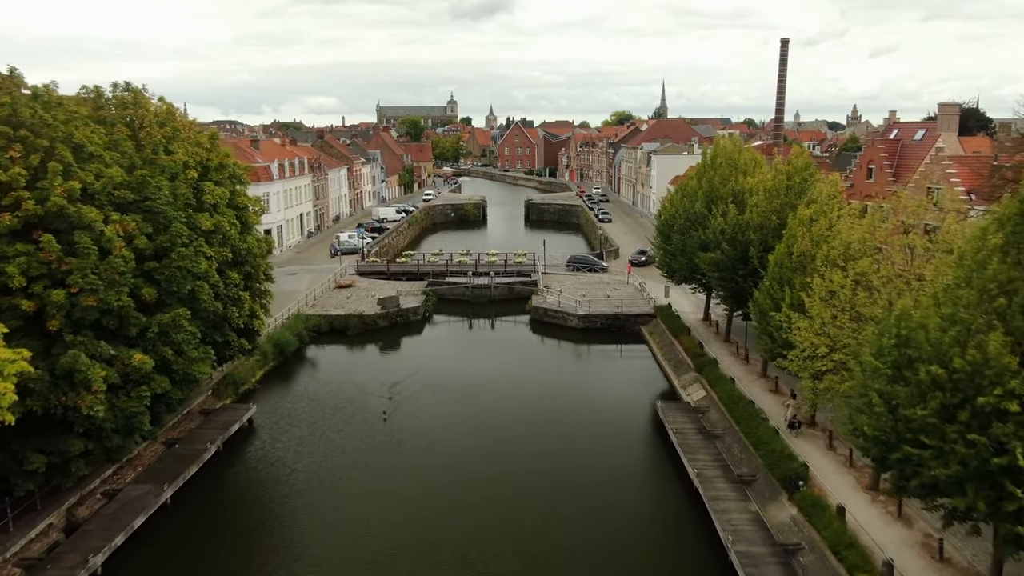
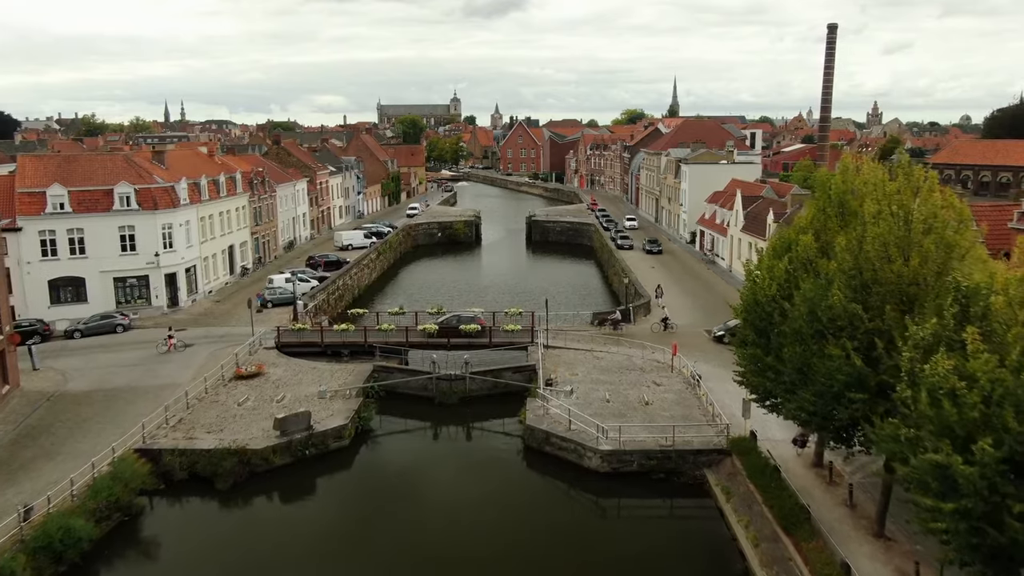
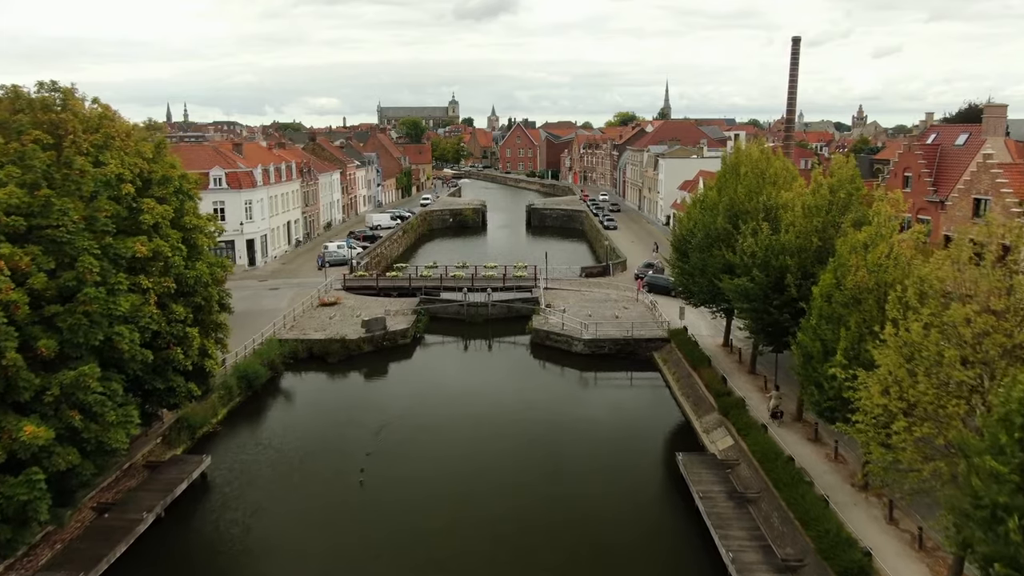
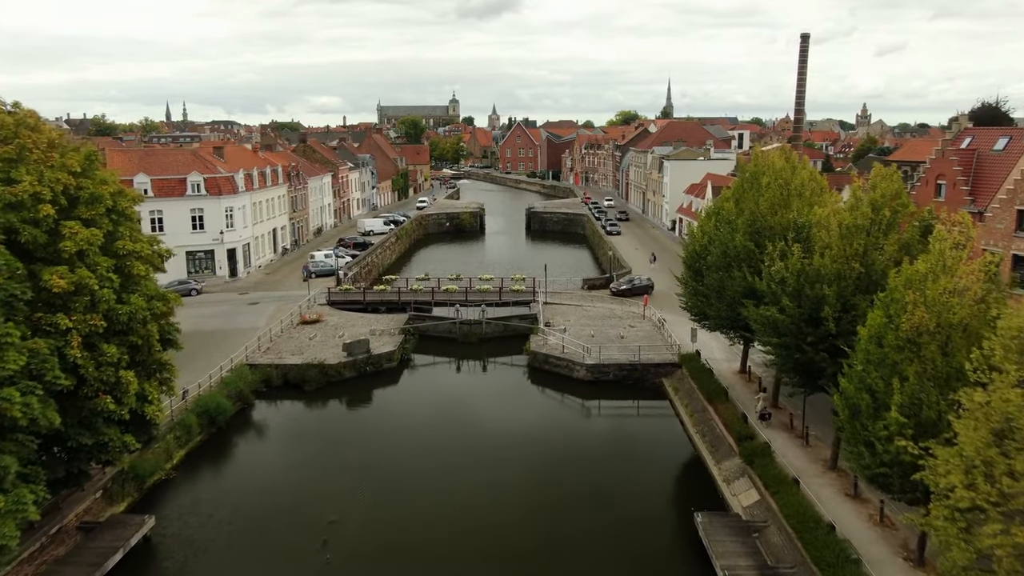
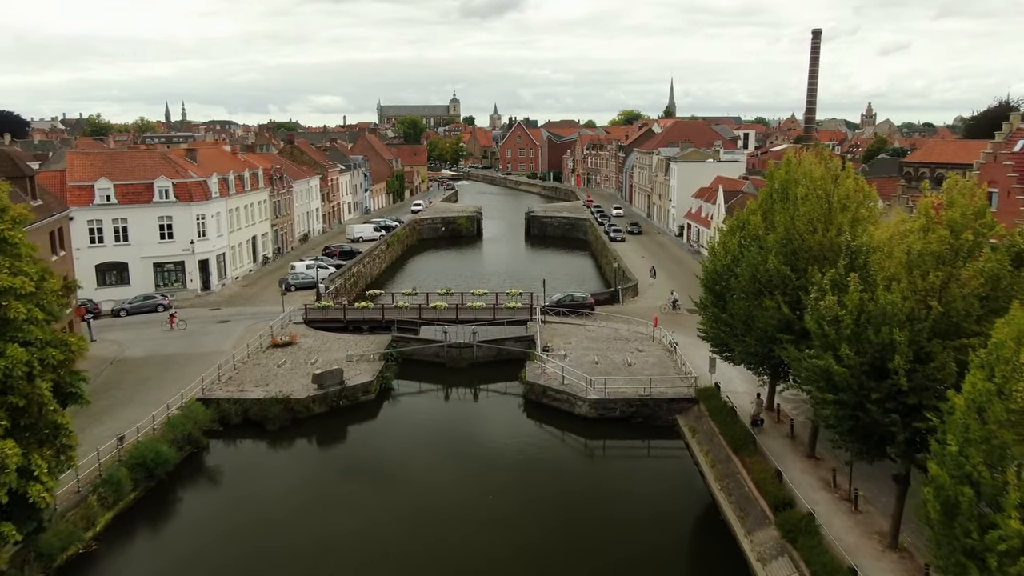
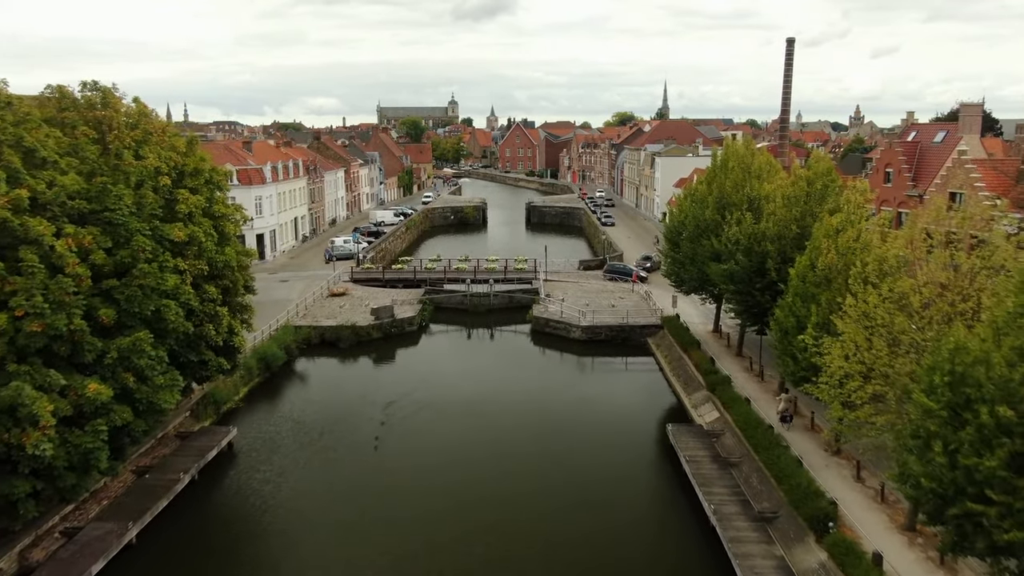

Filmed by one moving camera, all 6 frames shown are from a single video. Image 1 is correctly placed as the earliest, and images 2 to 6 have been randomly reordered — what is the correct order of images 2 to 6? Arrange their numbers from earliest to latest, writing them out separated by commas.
6, 3, 4, 5, 2
